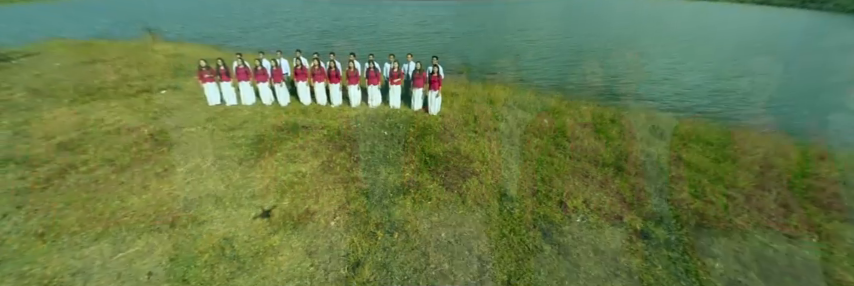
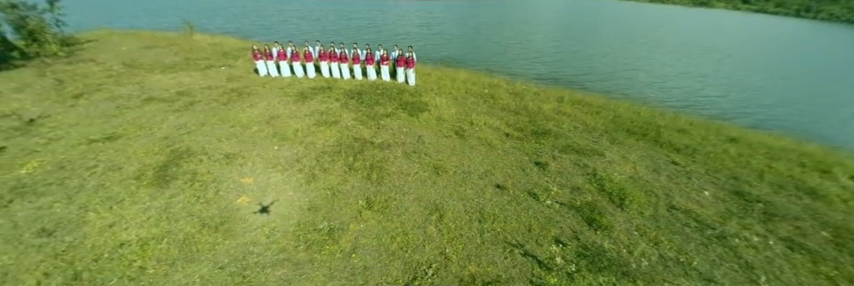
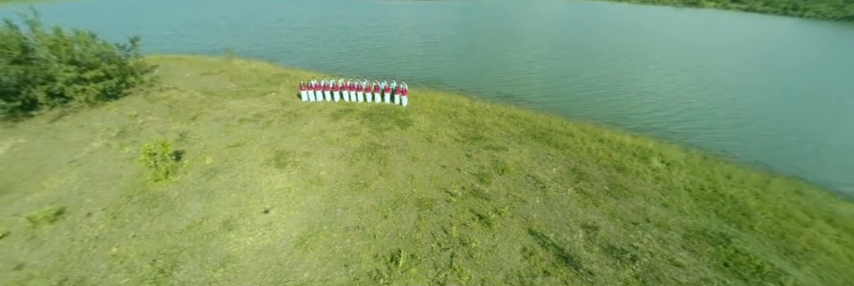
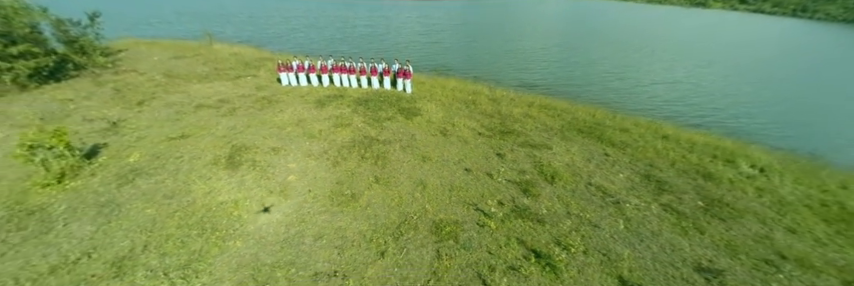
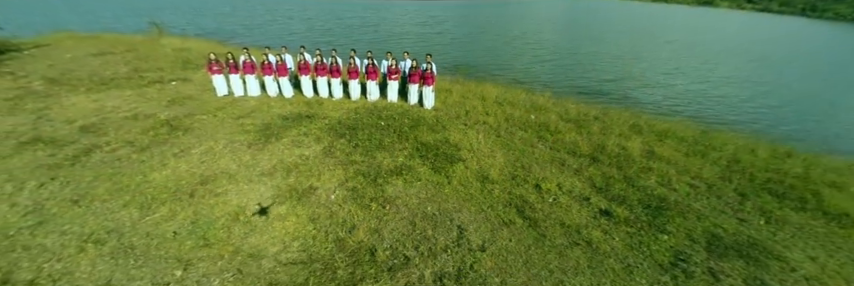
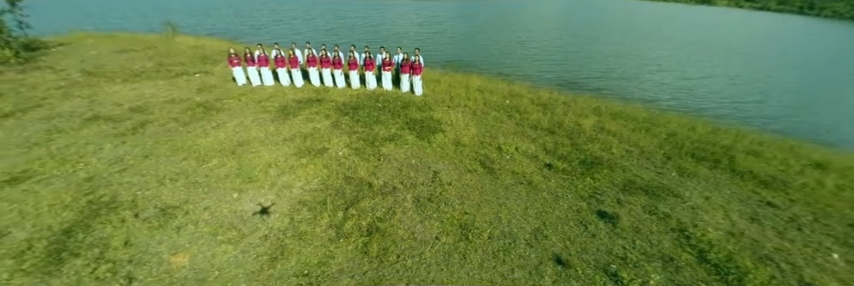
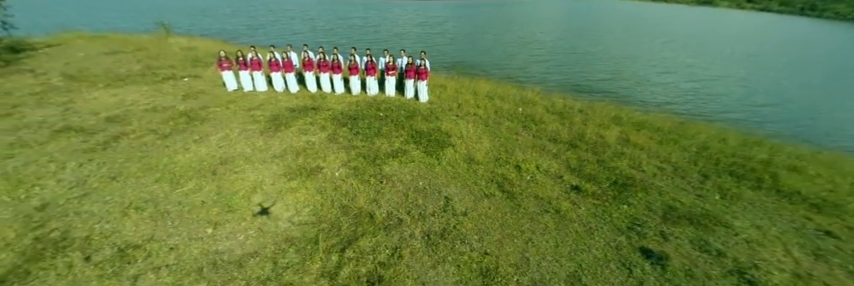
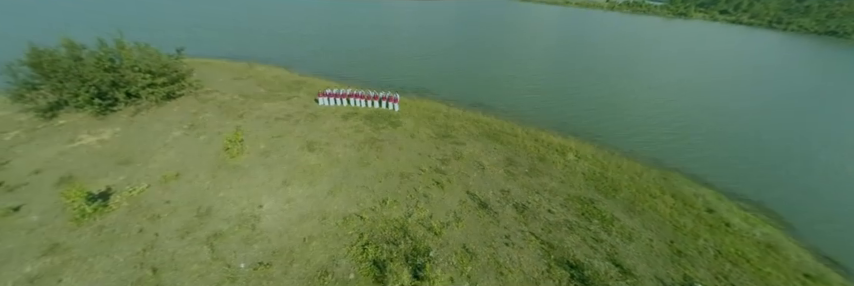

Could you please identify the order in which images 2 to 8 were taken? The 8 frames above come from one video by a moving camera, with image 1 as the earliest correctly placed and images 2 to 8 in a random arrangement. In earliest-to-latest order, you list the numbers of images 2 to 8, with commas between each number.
5, 7, 6, 2, 4, 3, 8
